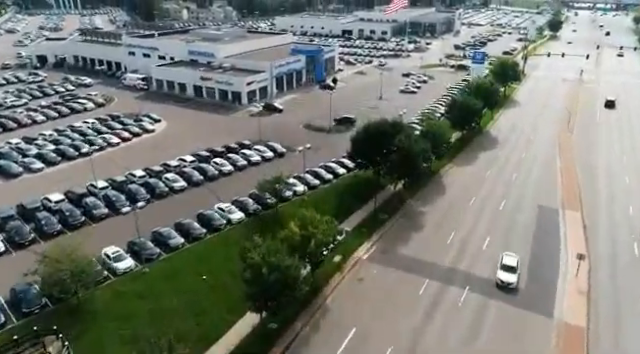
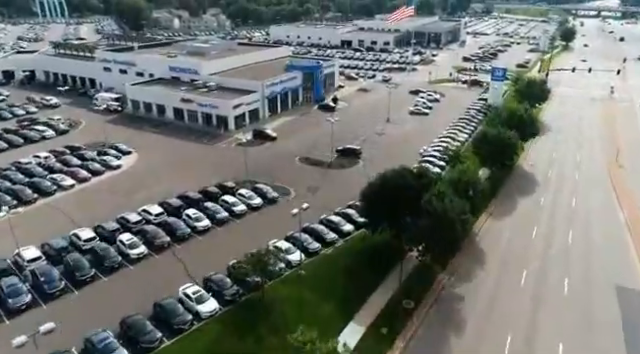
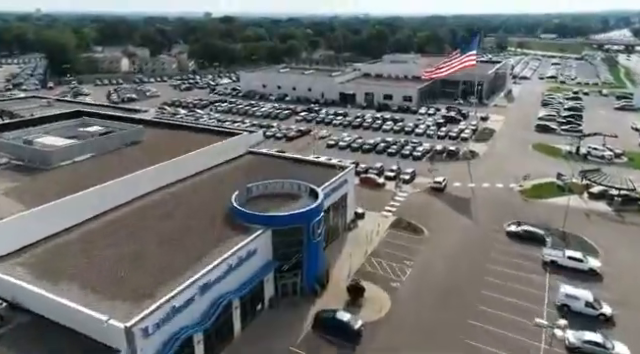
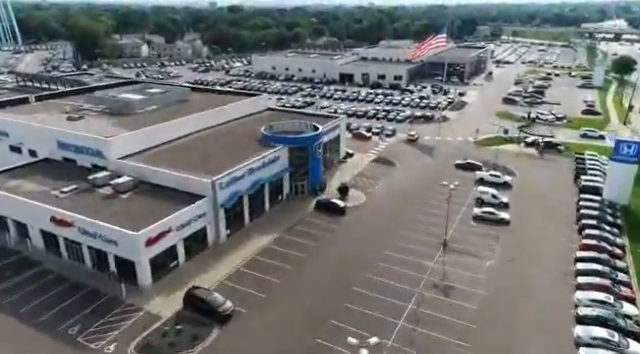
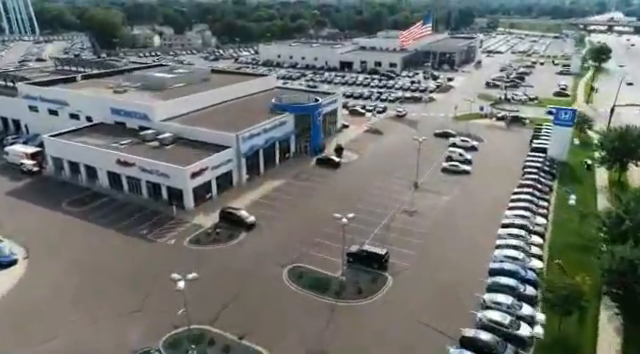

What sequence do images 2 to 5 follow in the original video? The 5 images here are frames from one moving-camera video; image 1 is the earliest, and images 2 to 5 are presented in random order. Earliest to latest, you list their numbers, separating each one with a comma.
2, 5, 4, 3
